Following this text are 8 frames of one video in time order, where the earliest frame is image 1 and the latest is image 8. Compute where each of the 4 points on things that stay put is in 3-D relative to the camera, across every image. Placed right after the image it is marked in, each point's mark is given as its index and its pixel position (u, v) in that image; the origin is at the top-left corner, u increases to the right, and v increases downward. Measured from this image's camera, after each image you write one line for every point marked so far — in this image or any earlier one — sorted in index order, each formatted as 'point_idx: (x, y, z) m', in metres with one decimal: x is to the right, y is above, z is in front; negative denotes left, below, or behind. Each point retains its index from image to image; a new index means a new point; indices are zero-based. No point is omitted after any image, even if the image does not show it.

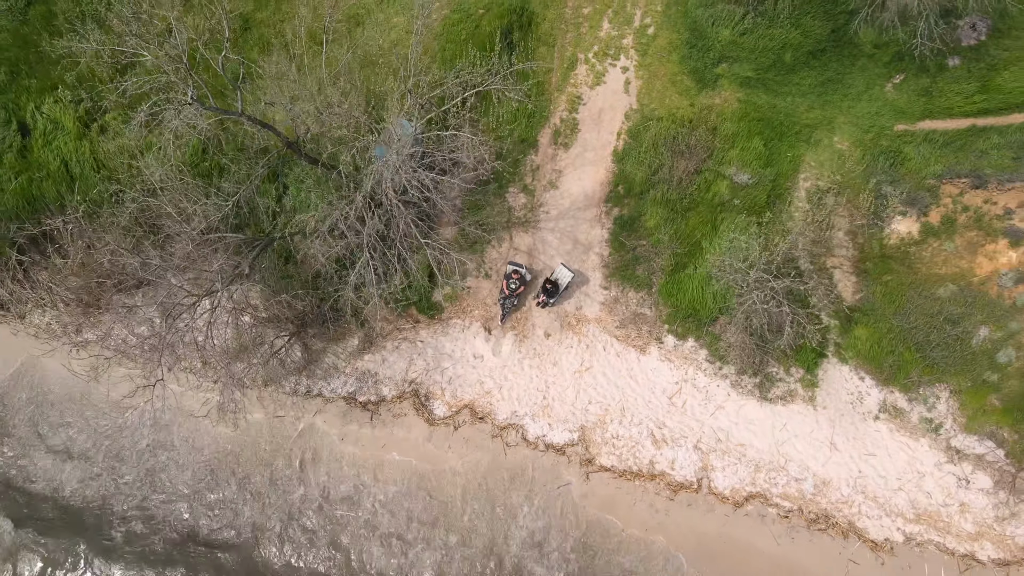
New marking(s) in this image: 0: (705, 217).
0: (+2.4, +0.9, +9.3) m
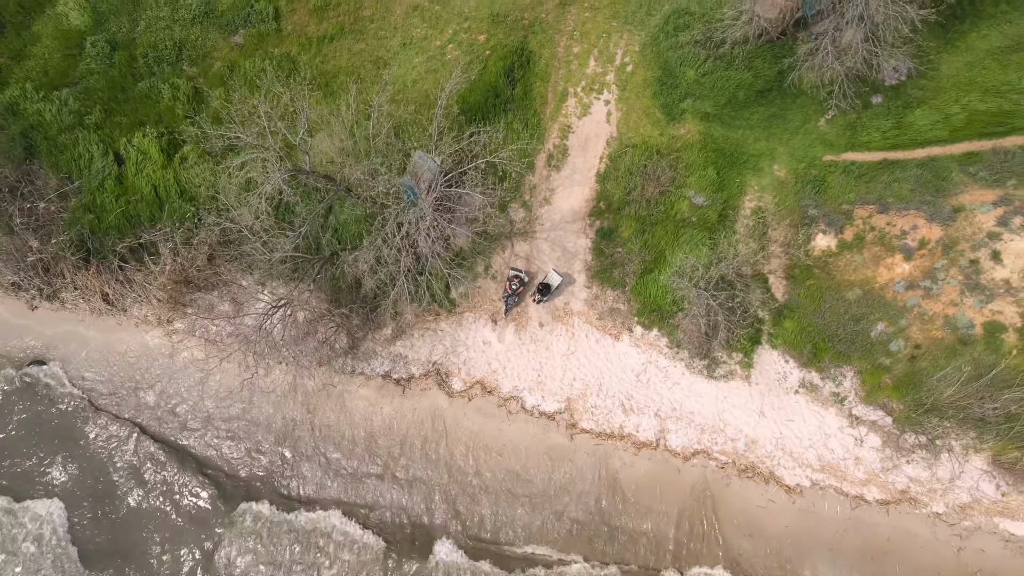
0: (+2.4, +0.9, +11.6) m
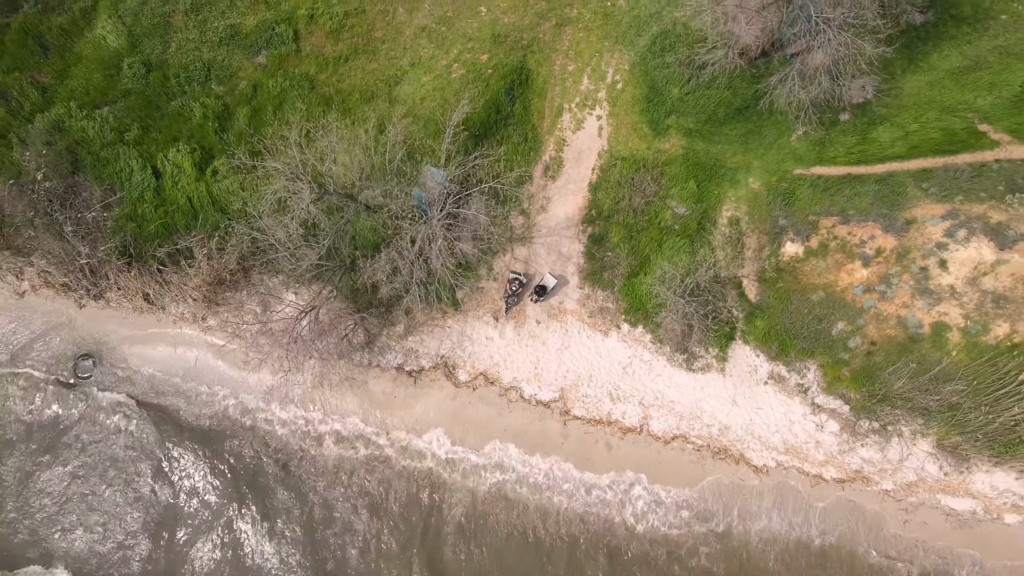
0: (+2.4, +0.9, +12.9) m
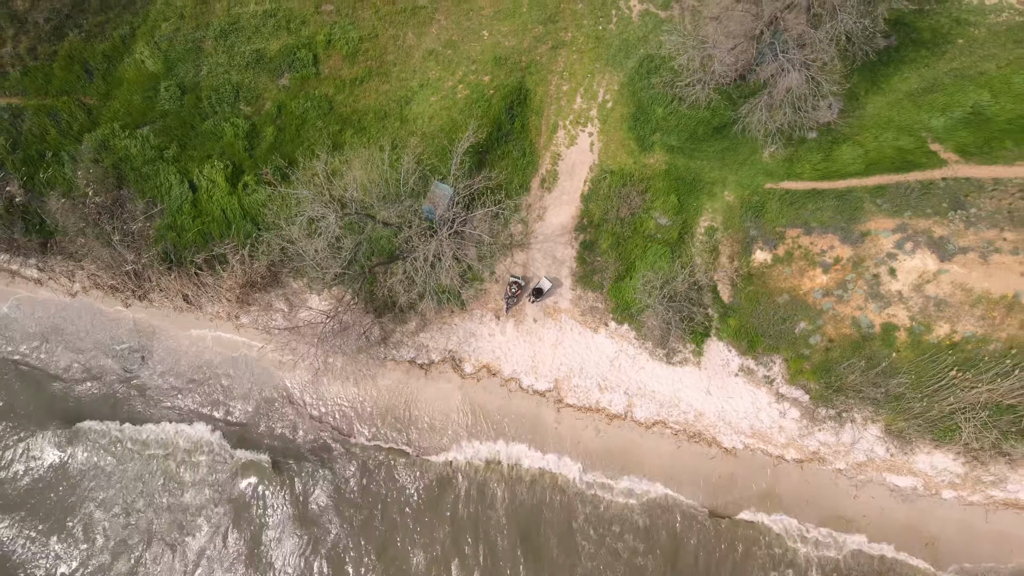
0: (+2.4, +0.8, +14.4) m
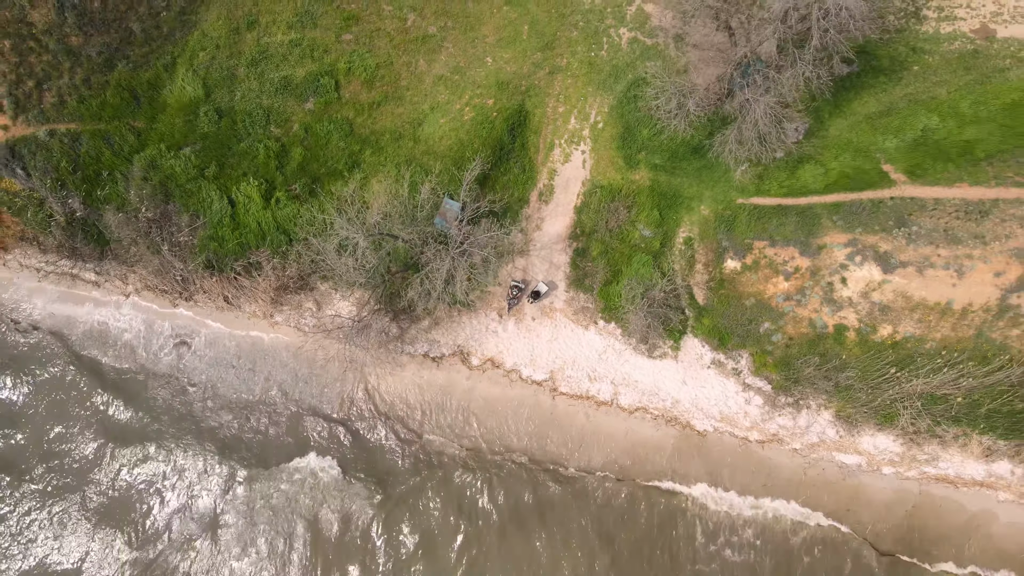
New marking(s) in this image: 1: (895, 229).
0: (+2.5, +0.8, +16.3) m
1: (+7.7, +1.2, +15.0) m
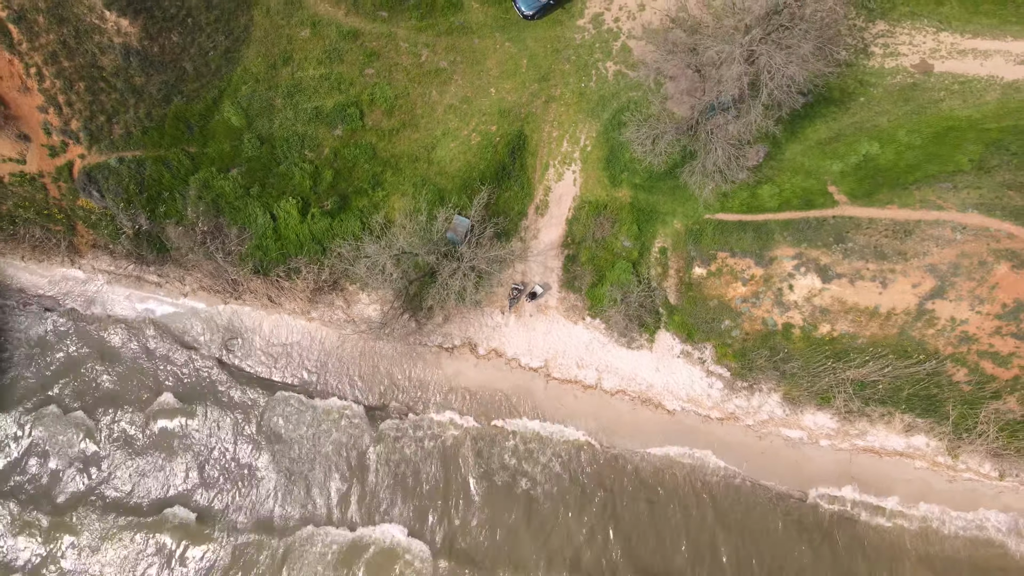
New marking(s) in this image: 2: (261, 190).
0: (+2.5, +0.7, +19.2) m
1: (+7.7, +1.0, +17.9) m
2: (-6.4, +2.5, +19.1) m
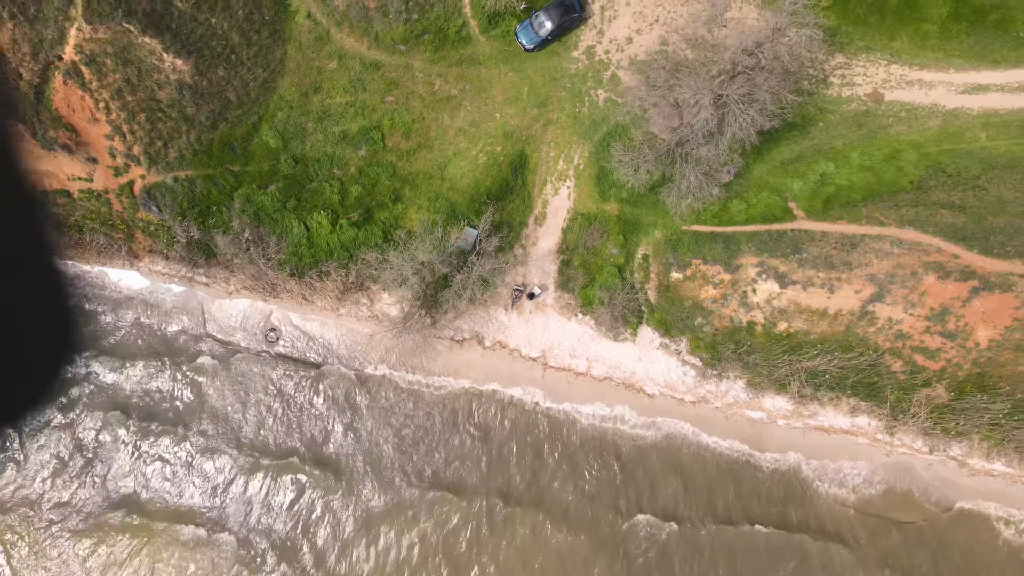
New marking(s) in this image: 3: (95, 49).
0: (+2.5, +0.7, +22.1) m
1: (+7.8, +0.9, +20.8) m
2: (-6.4, +2.5, +21.9) m
3: (-11.2, +6.4, +20.0) m
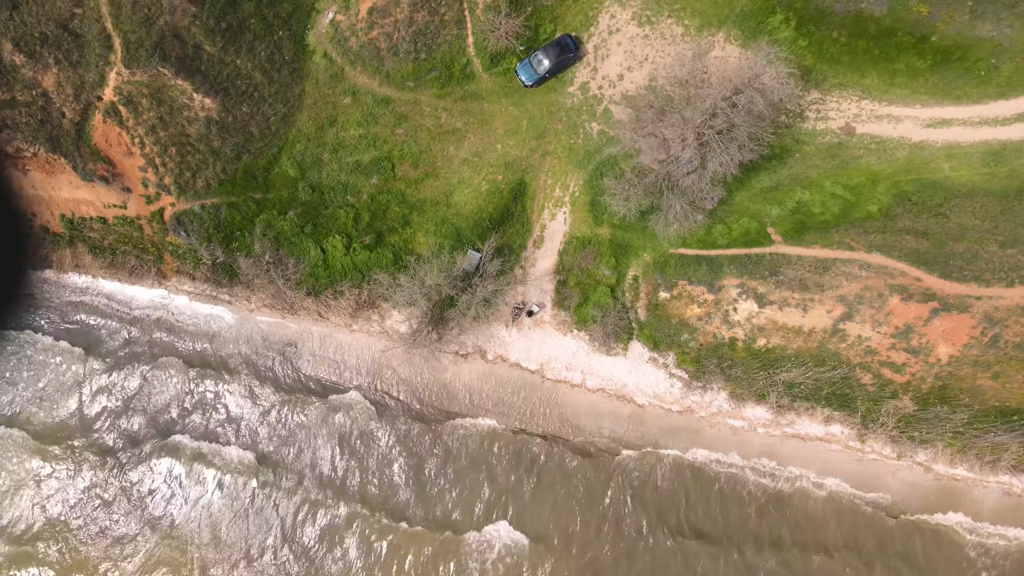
0: (+2.6, +0.1, +23.9) m
1: (+7.8, +0.4, +22.6) m
2: (-6.3, +1.9, +23.7) m
3: (-11.2, +5.8, +21.8) m
